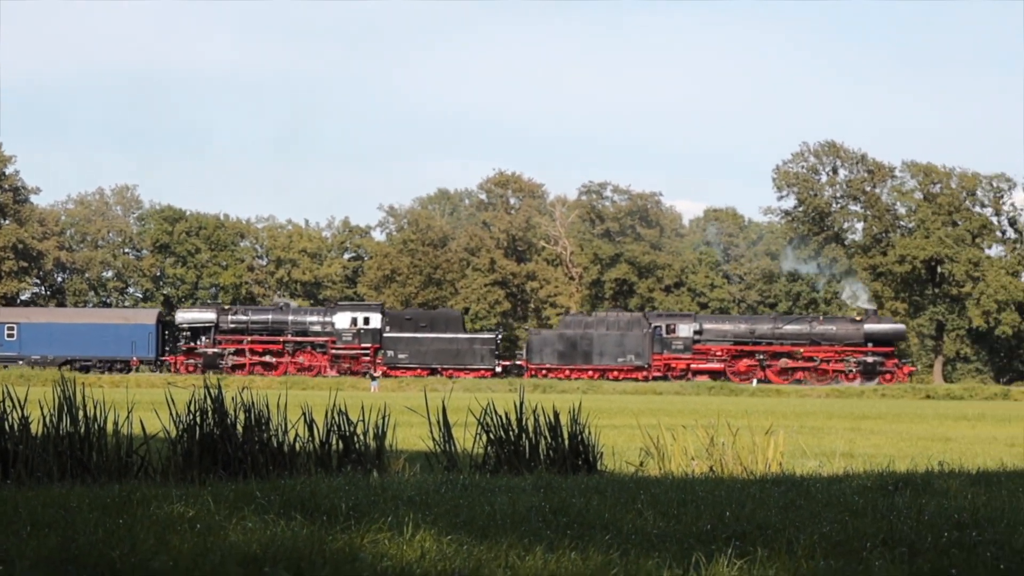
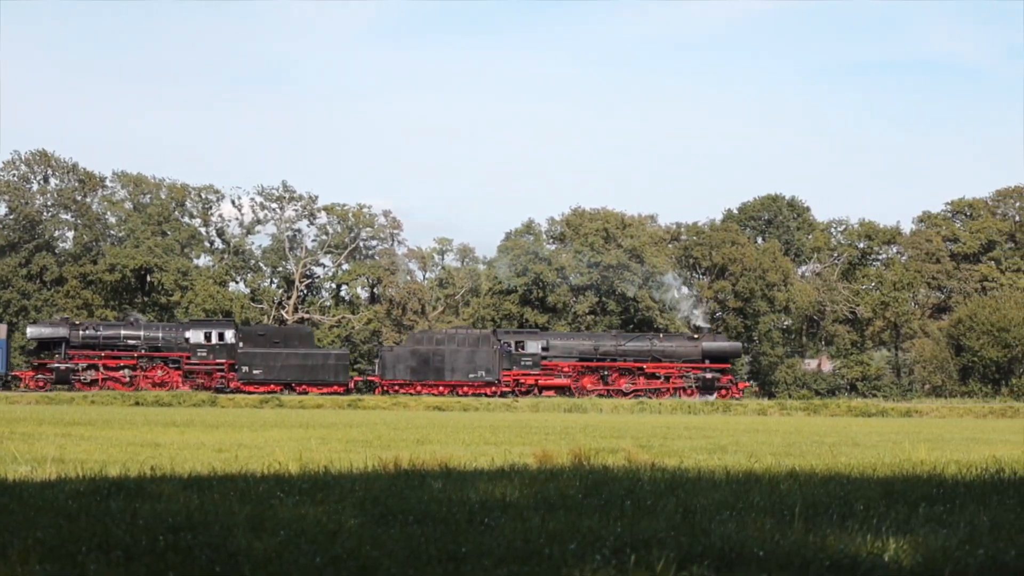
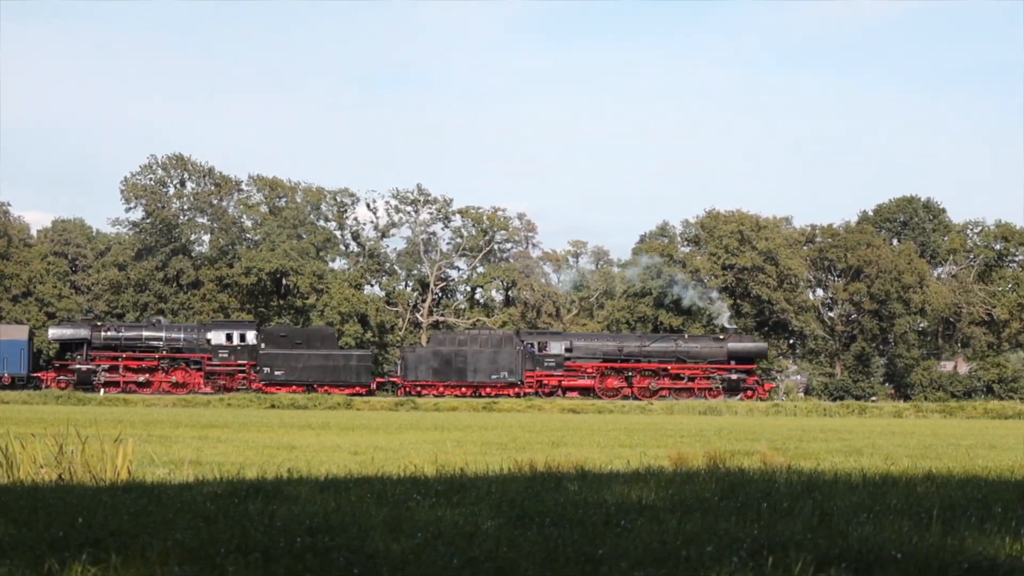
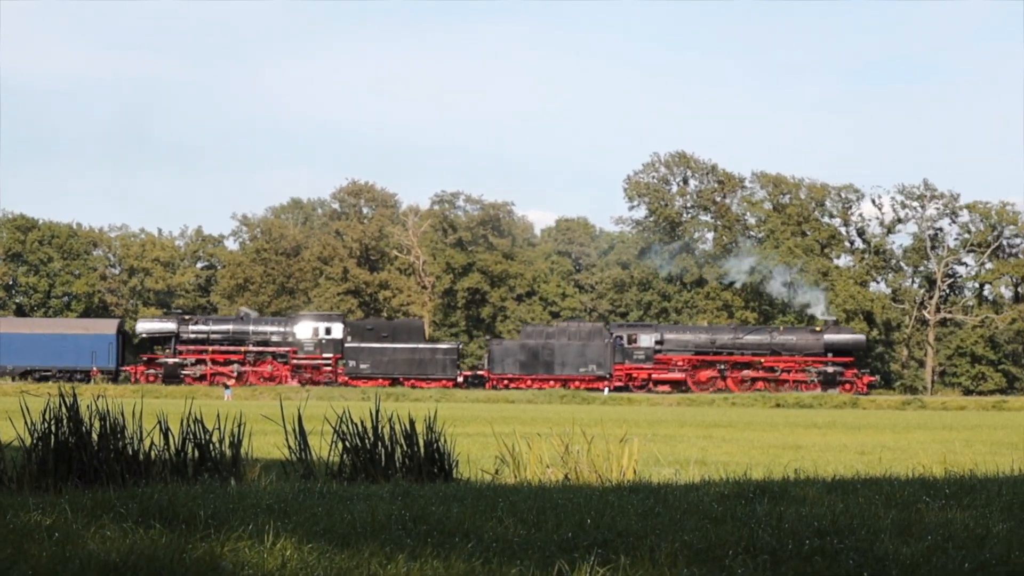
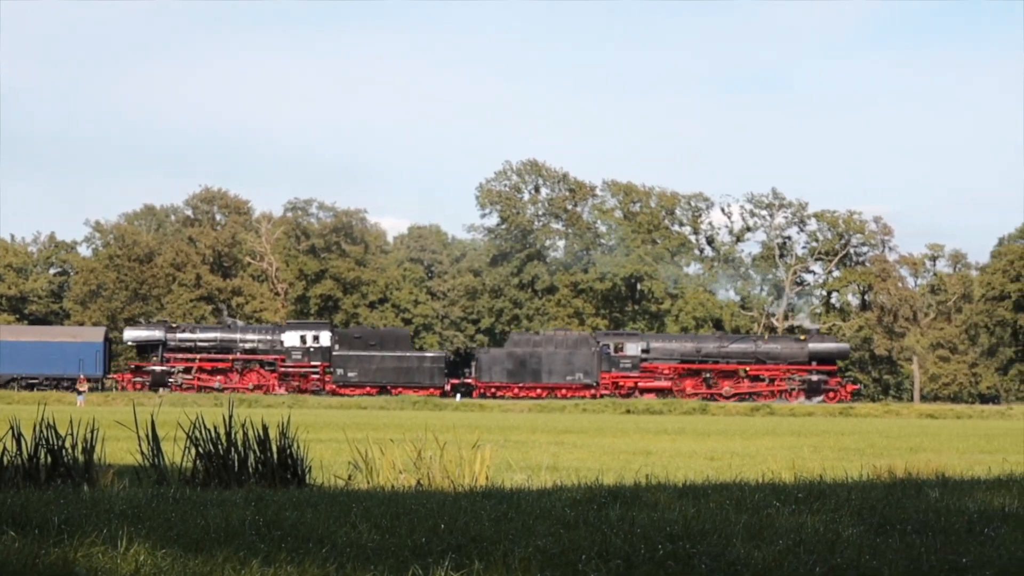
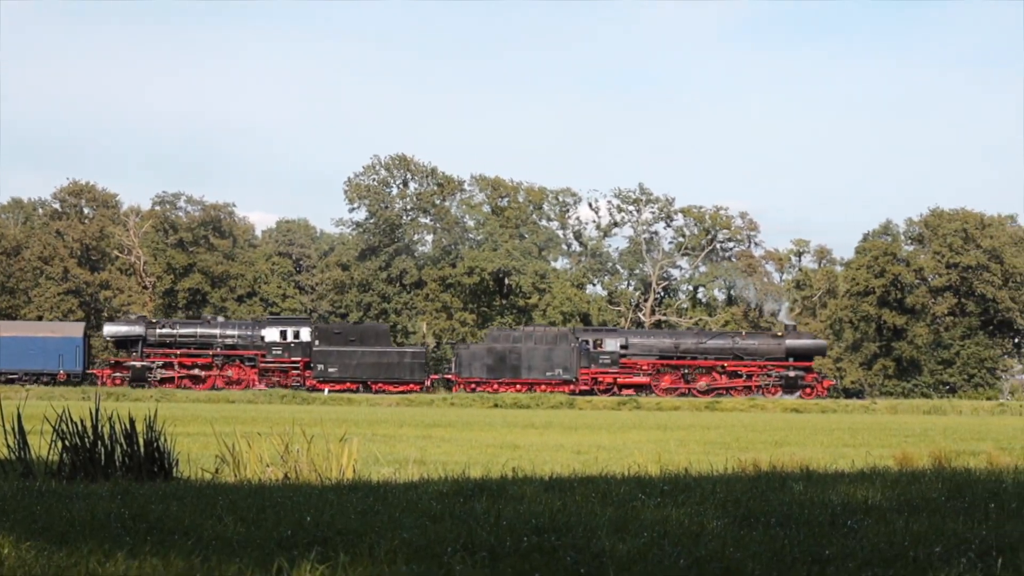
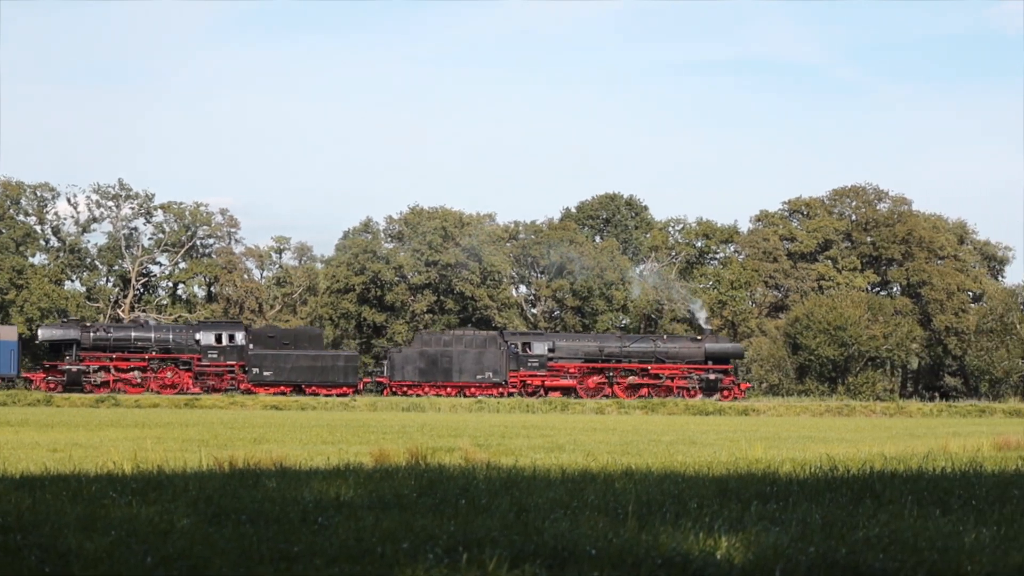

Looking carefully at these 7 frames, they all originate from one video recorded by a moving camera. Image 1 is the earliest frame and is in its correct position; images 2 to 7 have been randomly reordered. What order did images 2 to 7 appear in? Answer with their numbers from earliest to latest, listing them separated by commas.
4, 5, 6, 3, 2, 7
